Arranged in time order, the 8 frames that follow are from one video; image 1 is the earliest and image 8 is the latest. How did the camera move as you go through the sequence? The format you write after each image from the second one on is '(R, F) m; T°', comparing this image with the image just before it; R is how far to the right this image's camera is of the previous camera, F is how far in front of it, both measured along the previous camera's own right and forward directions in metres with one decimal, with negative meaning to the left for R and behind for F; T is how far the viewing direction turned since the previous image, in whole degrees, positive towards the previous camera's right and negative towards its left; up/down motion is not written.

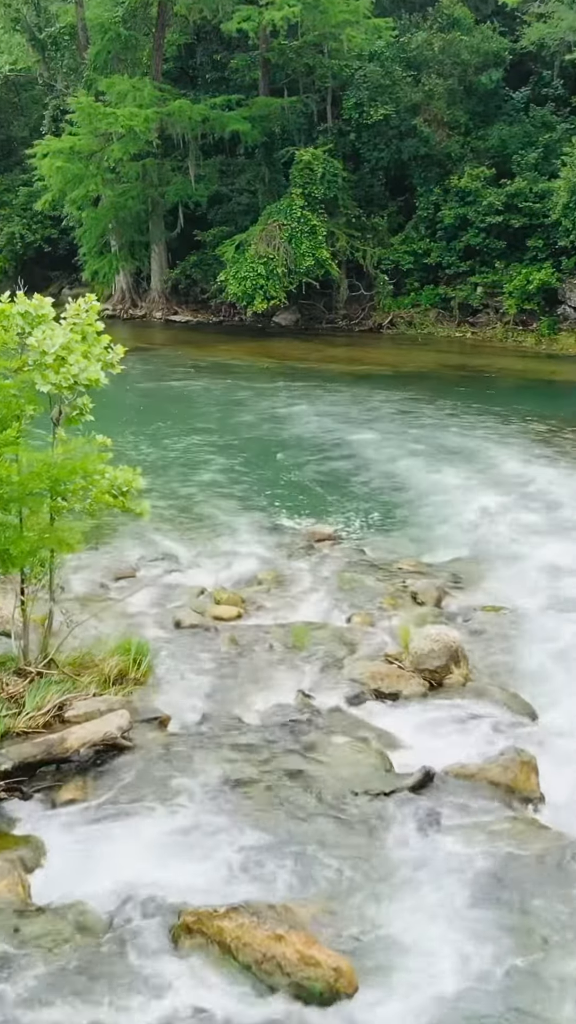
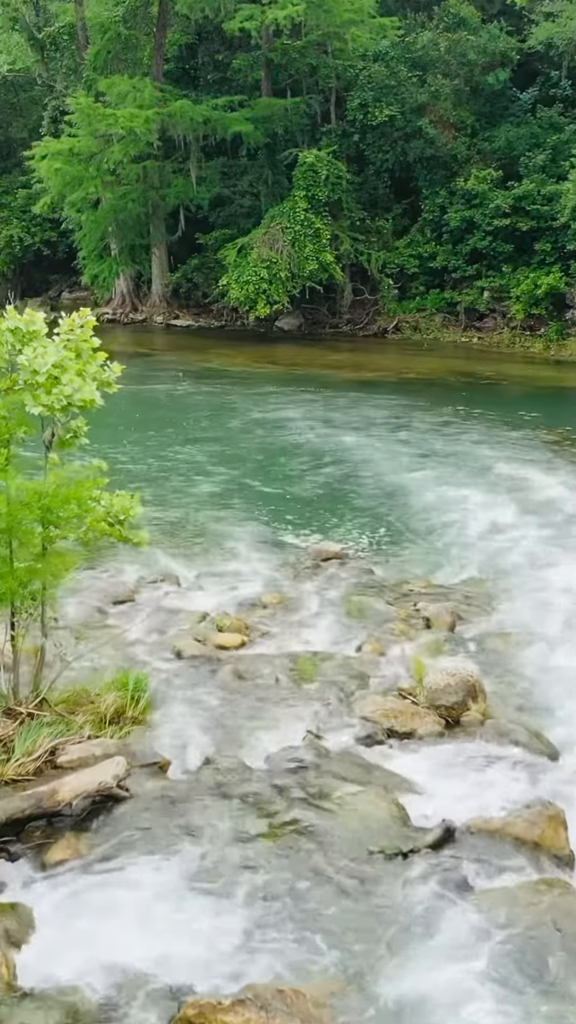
(0.0, +0.4) m; 0°
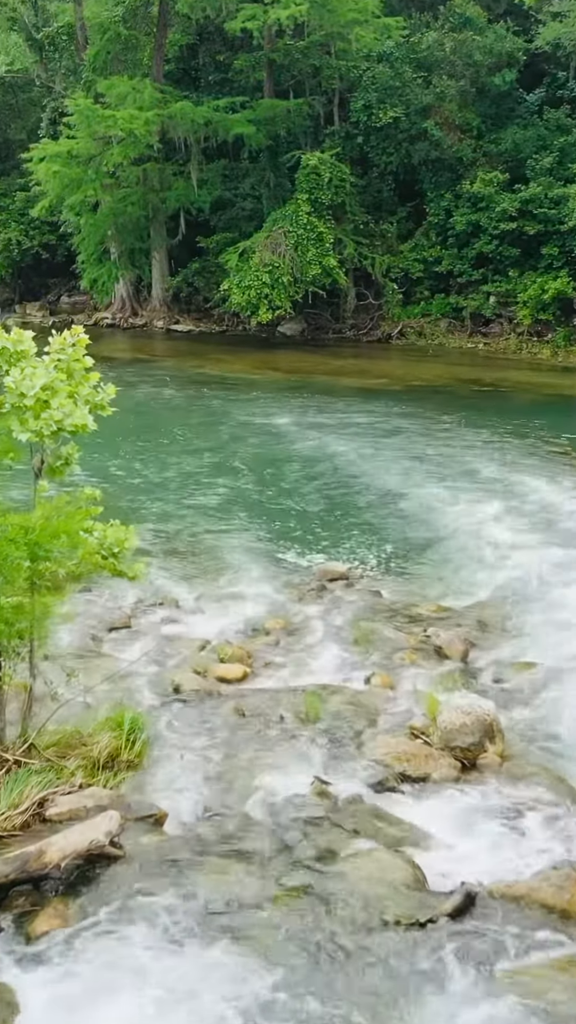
(0.0, +0.4) m; 0°
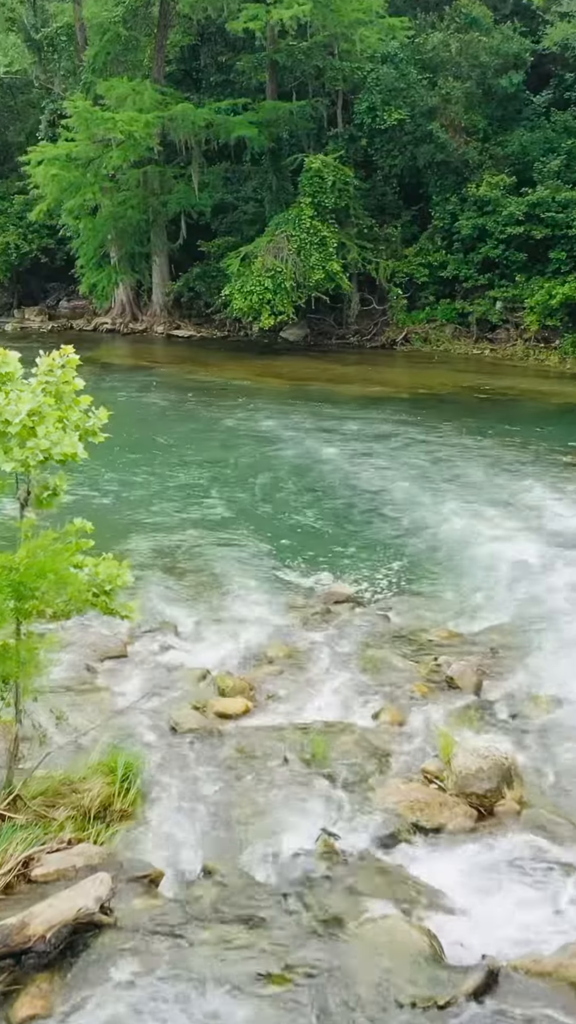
(0.0, +0.4) m; 0°
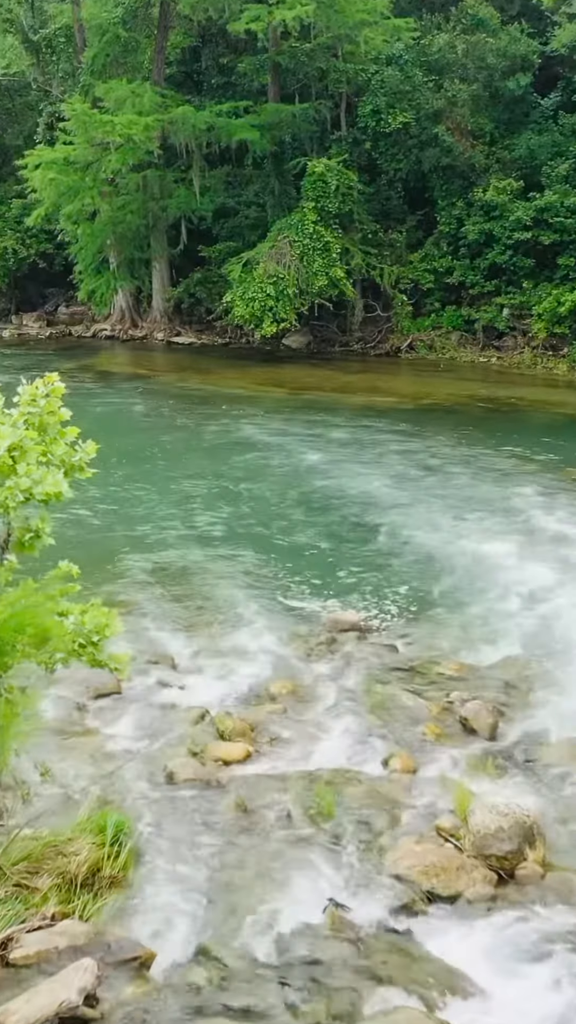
(0.0, +0.5) m; 0°
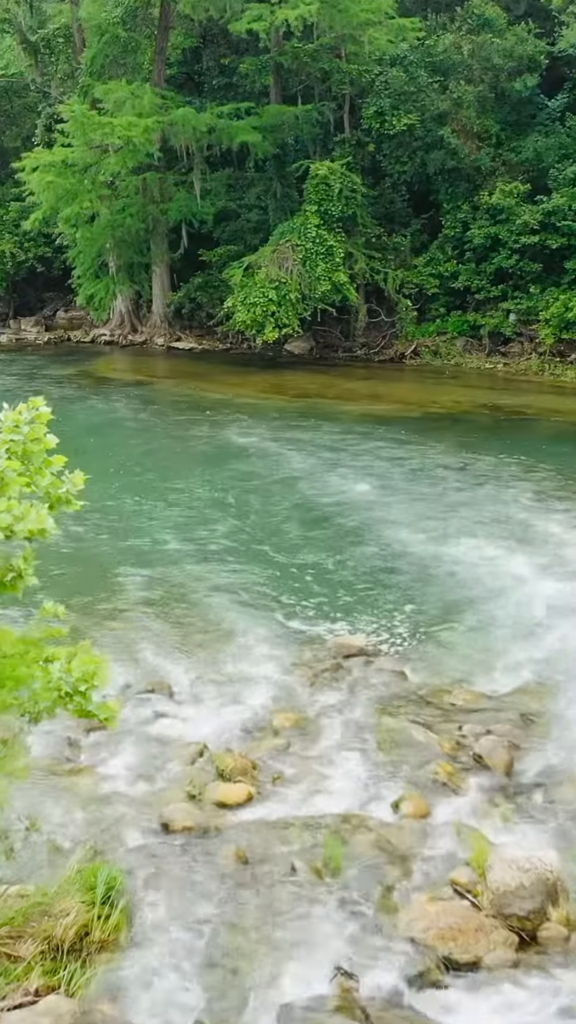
(0.0, +0.4) m; 0°
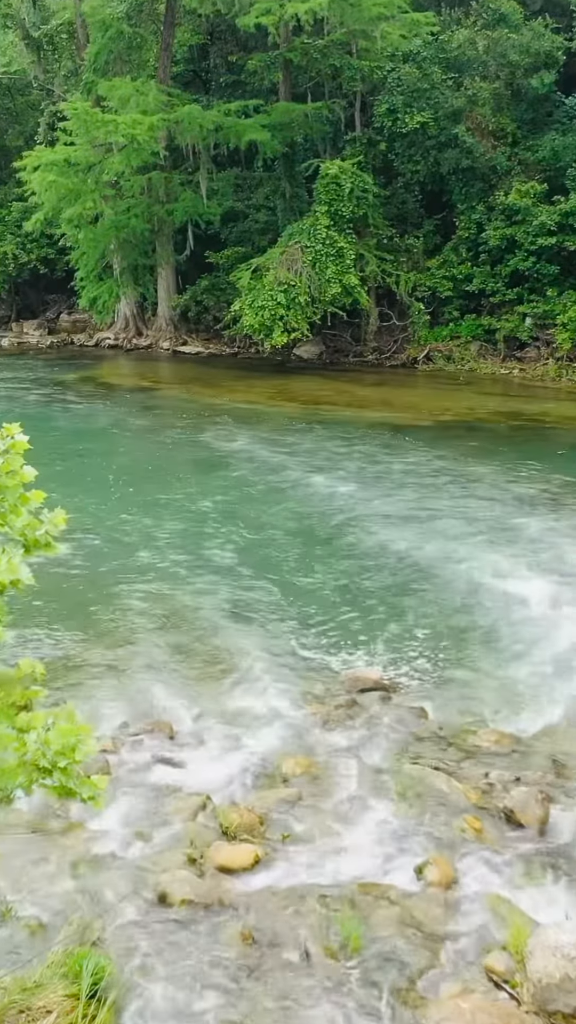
(0.0, +0.6) m; 0°
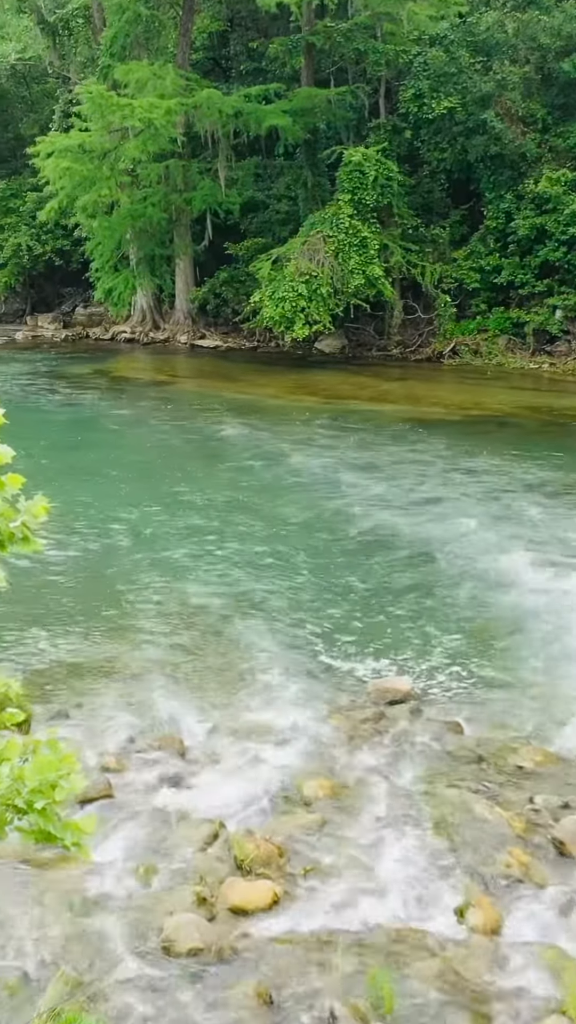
(0.0, +0.7) m; -1°
